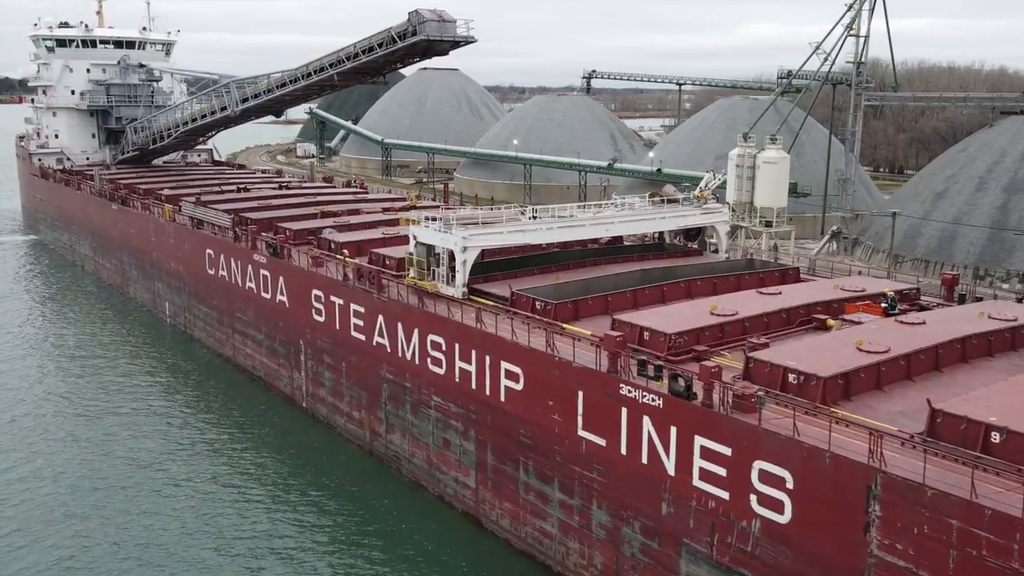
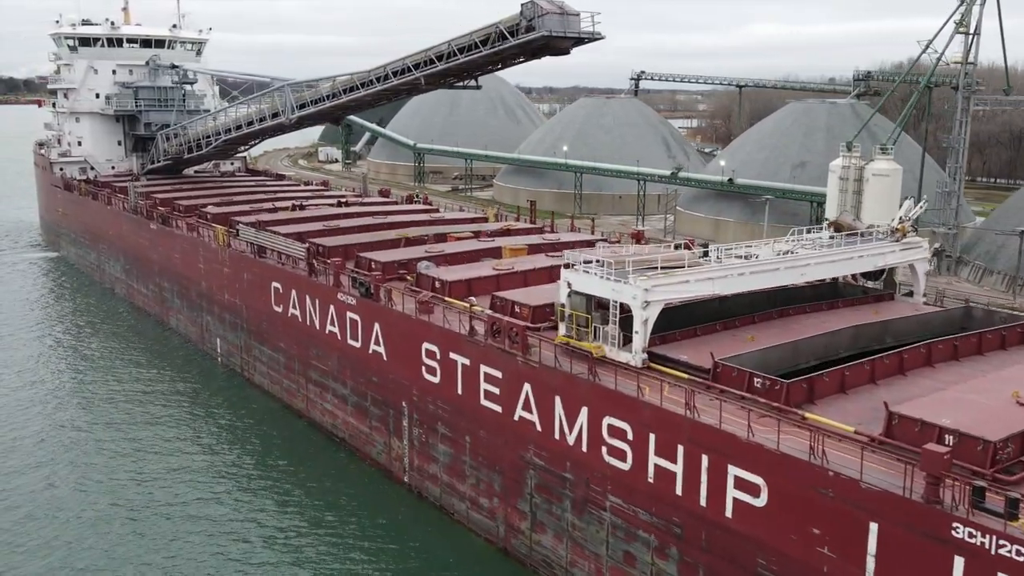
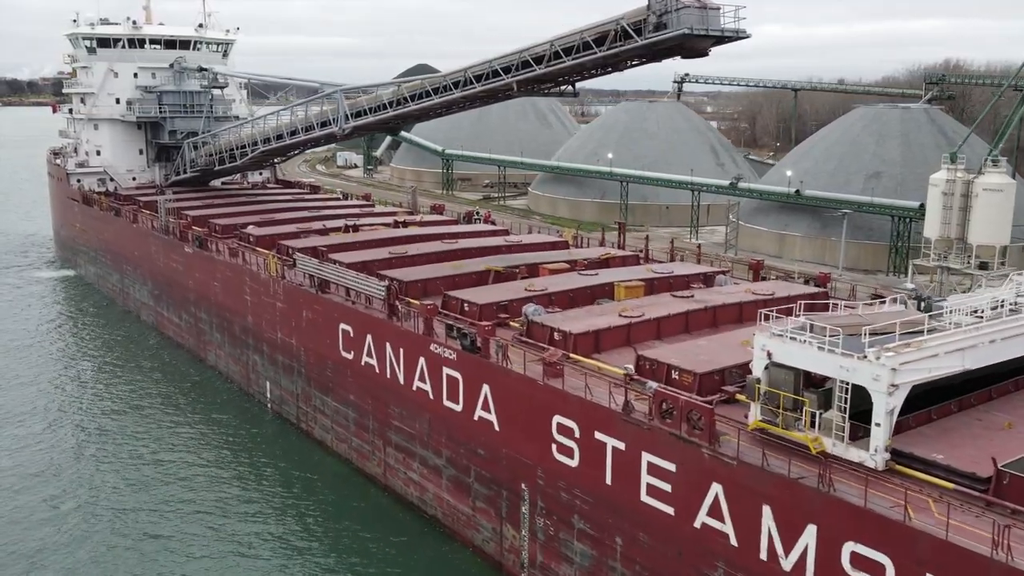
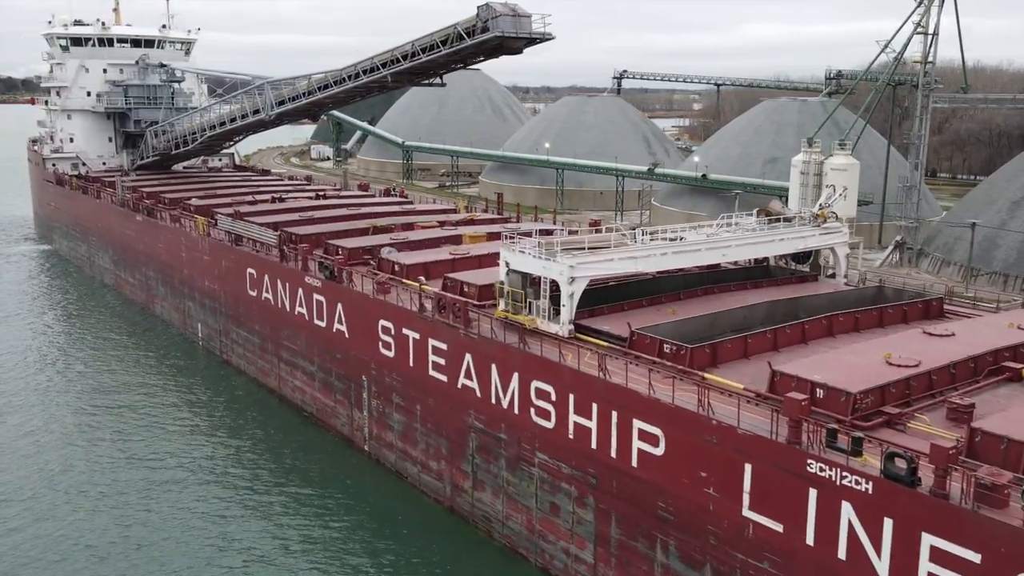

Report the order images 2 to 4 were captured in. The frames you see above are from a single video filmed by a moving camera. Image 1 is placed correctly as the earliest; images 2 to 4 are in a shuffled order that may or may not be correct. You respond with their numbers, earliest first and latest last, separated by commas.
4, 2, 3
